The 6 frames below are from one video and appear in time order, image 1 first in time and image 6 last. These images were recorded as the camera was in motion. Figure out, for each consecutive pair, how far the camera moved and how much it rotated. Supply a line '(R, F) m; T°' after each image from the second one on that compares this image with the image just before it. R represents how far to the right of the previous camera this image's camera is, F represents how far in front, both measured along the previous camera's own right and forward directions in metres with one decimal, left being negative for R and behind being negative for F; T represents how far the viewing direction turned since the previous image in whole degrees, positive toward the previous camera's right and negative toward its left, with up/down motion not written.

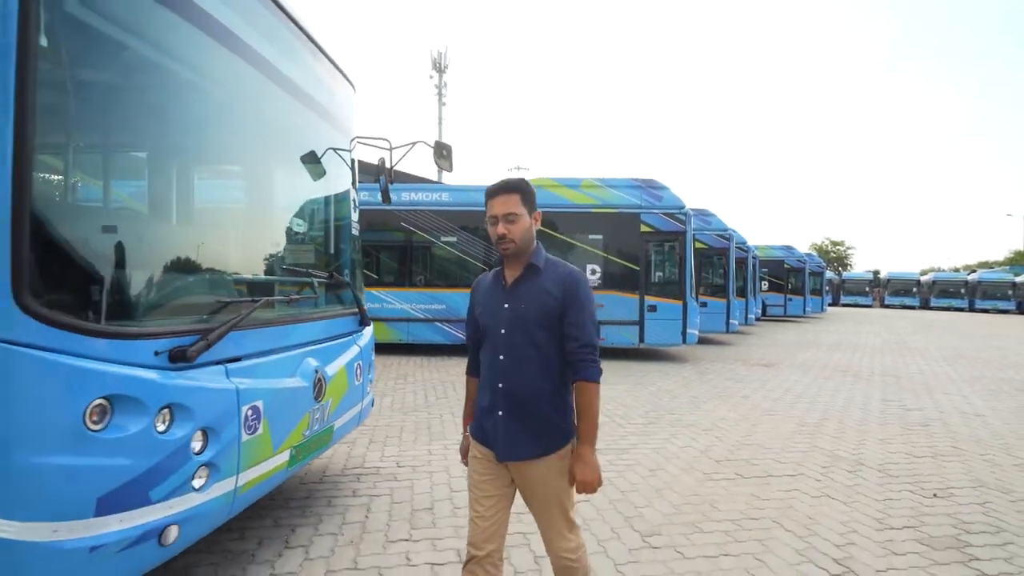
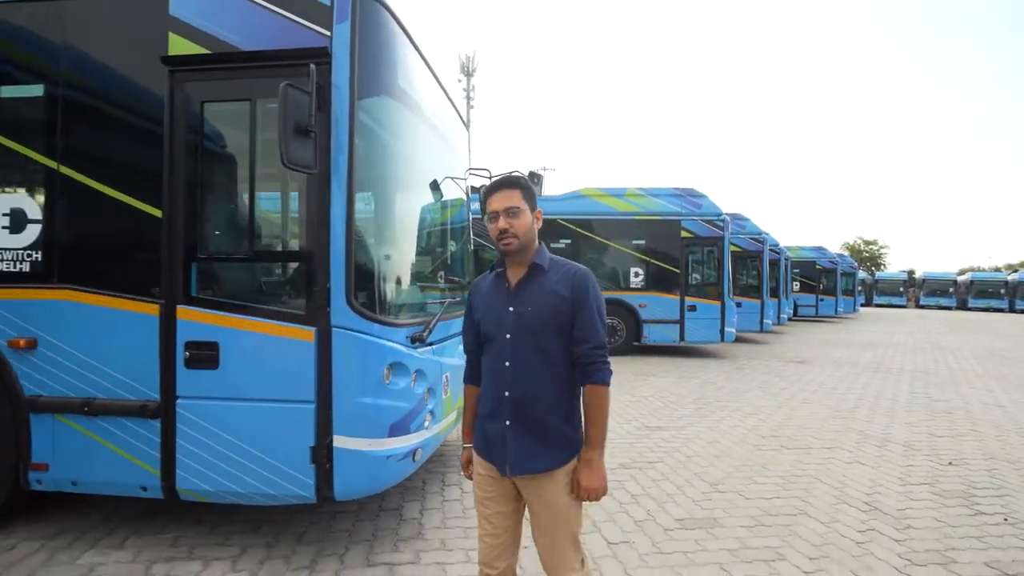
(-0.6, -1.1) m; -3°
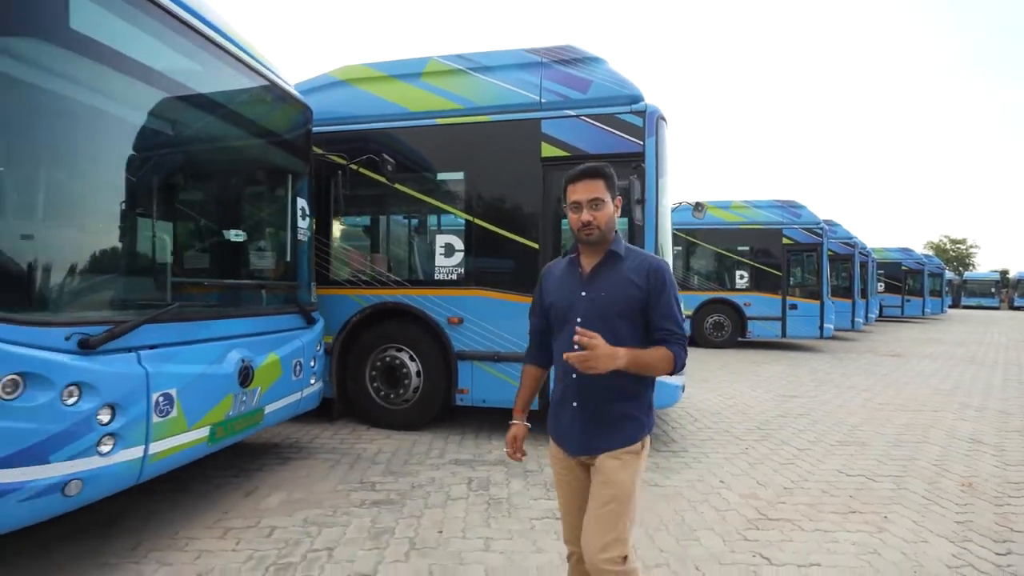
(-1.7, -2.4) m; -6°
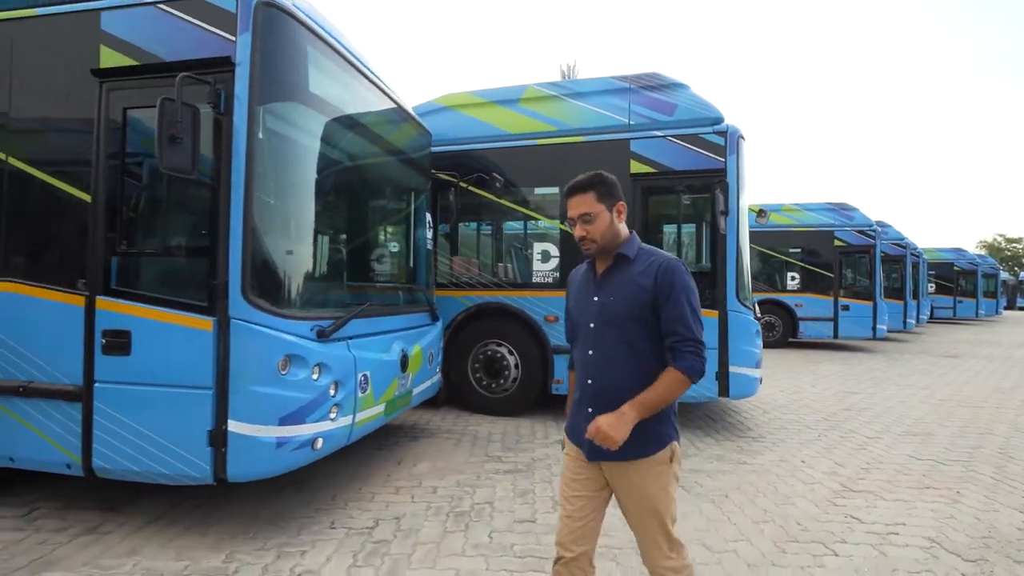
(-0.7, -0.7) m; -3°
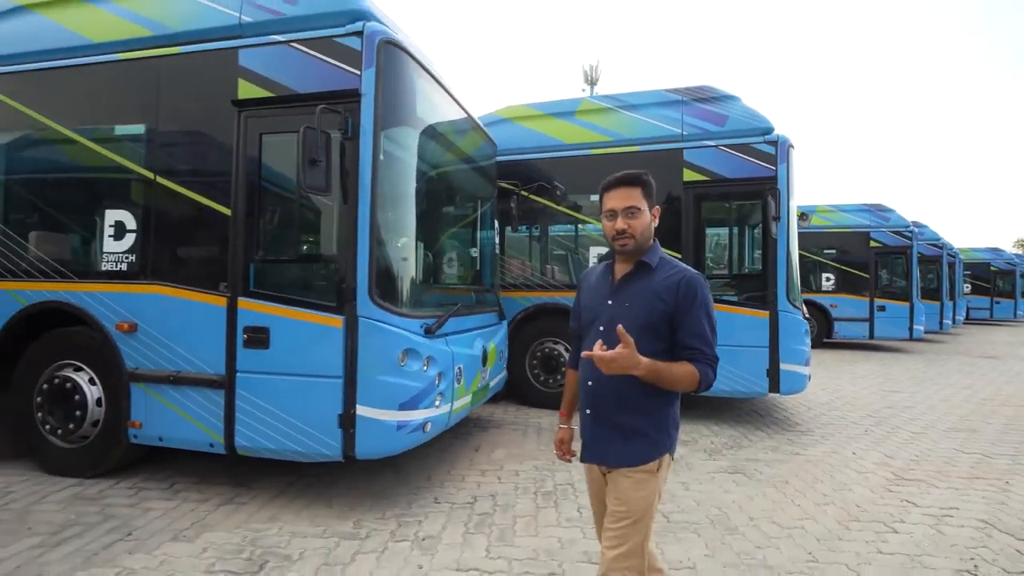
(-0.5, -0.4) m; -2°
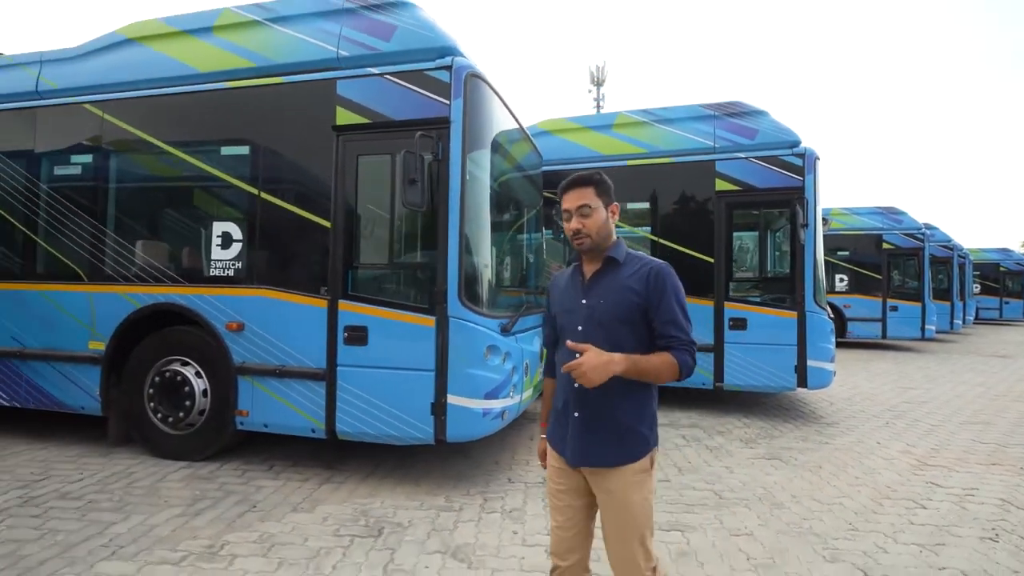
(-0.5, -0.5) m; 0°
